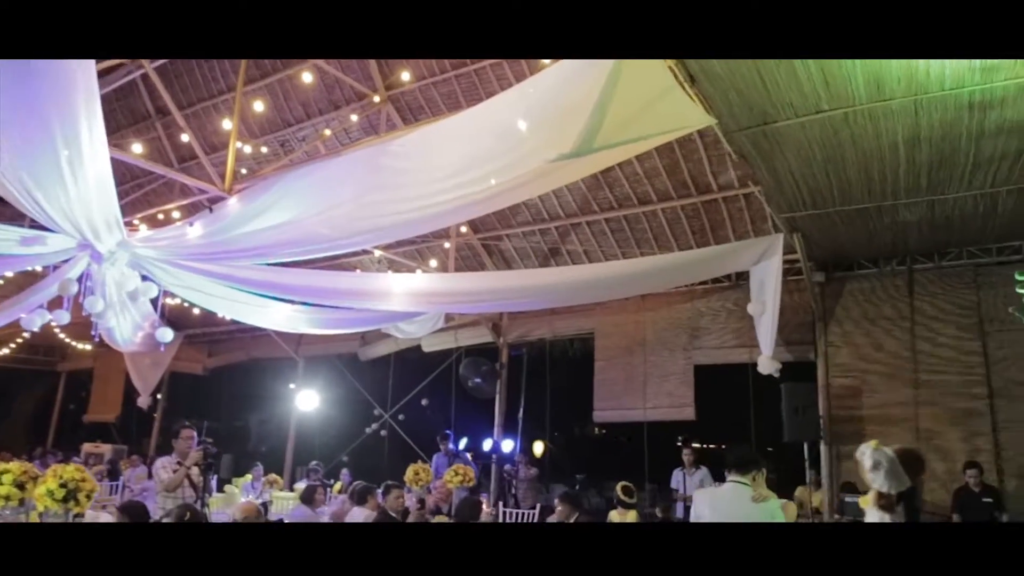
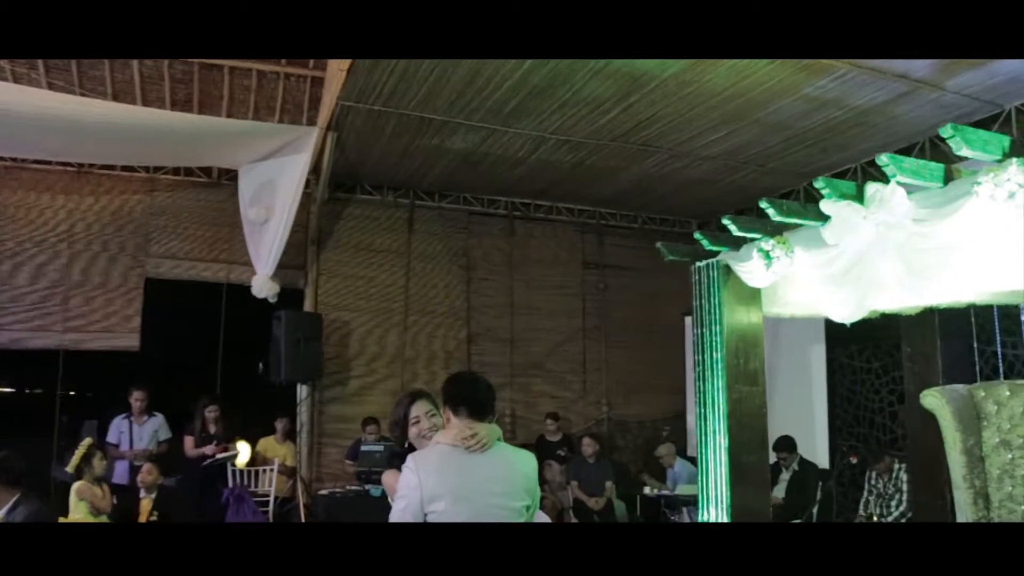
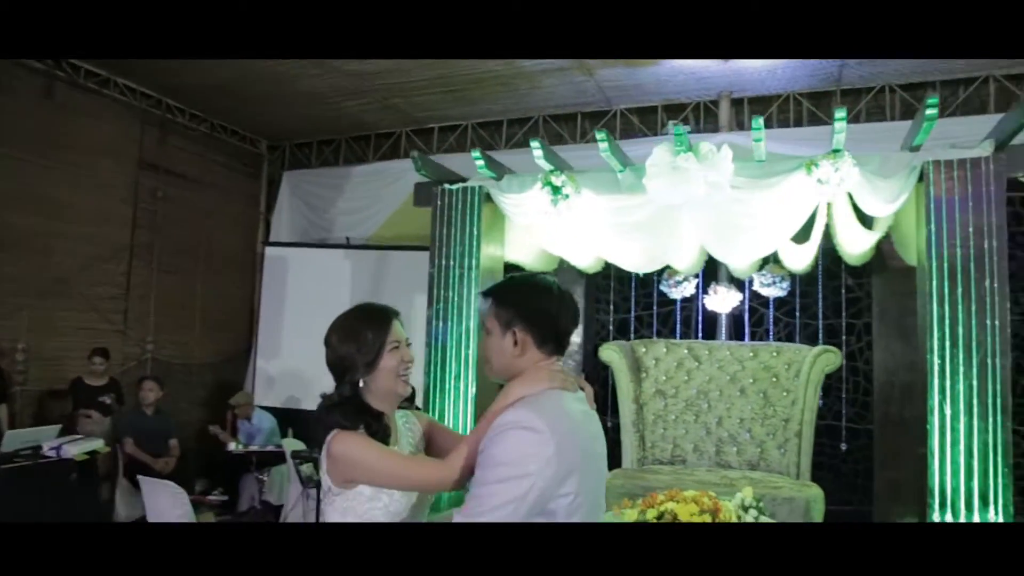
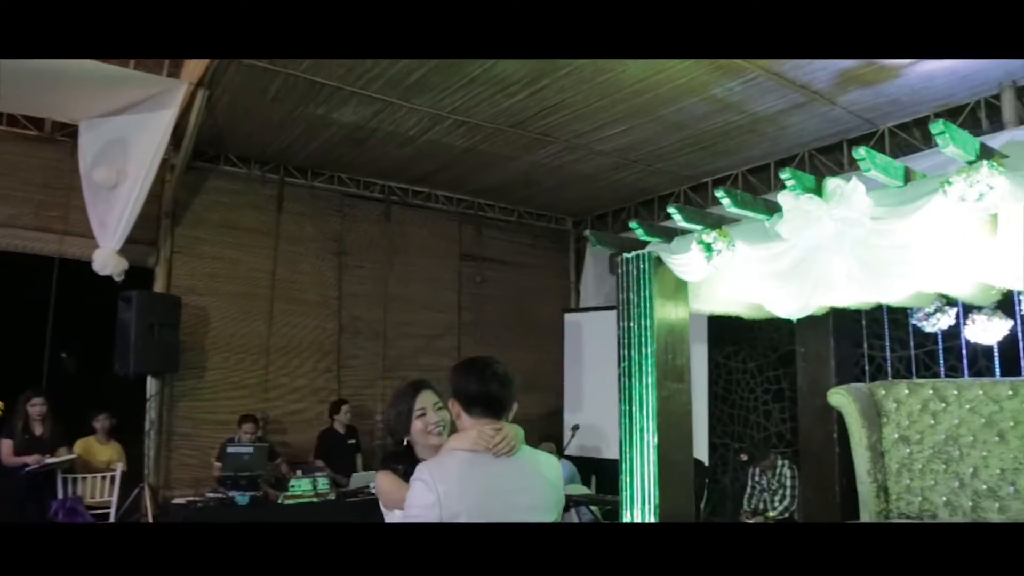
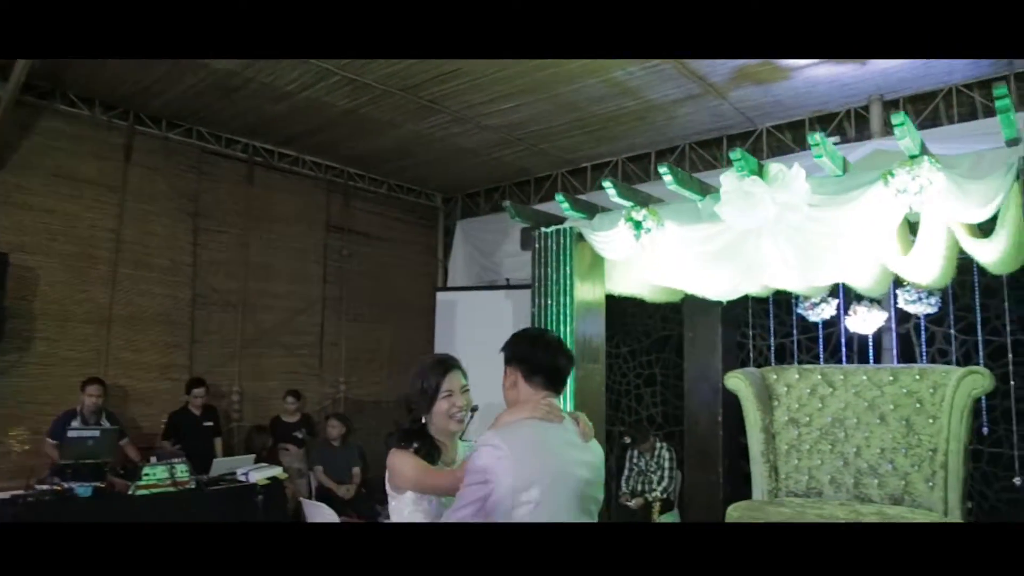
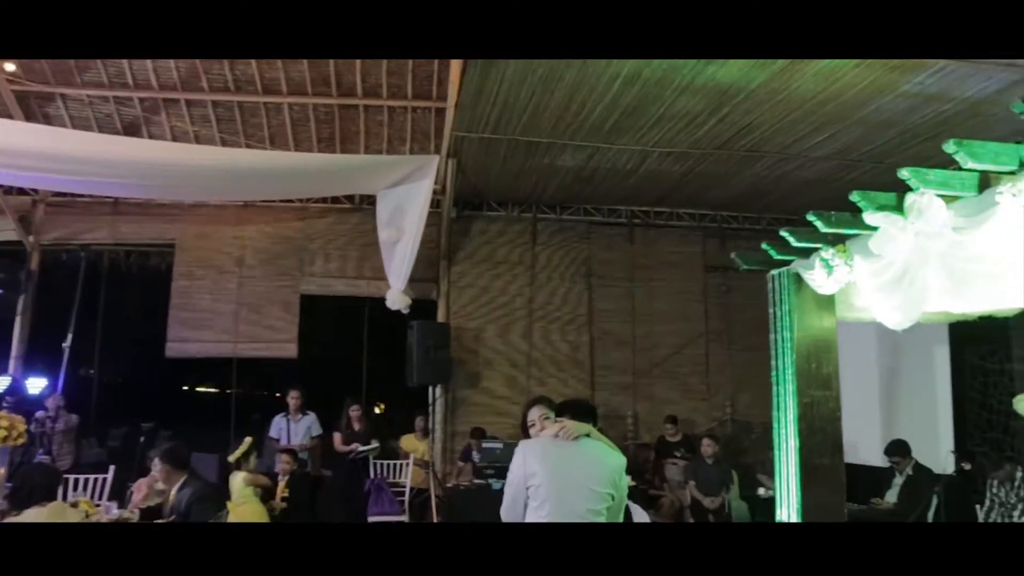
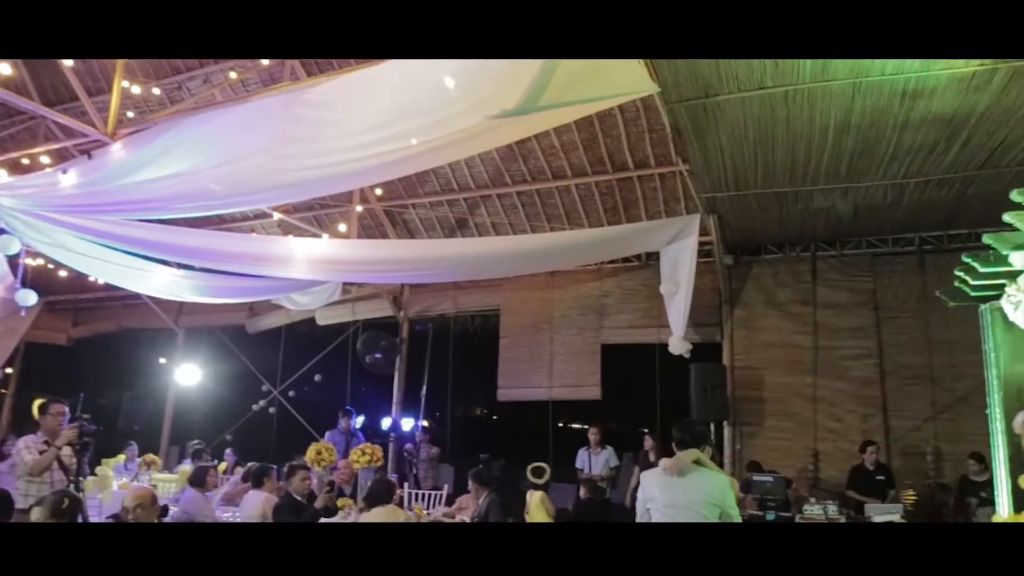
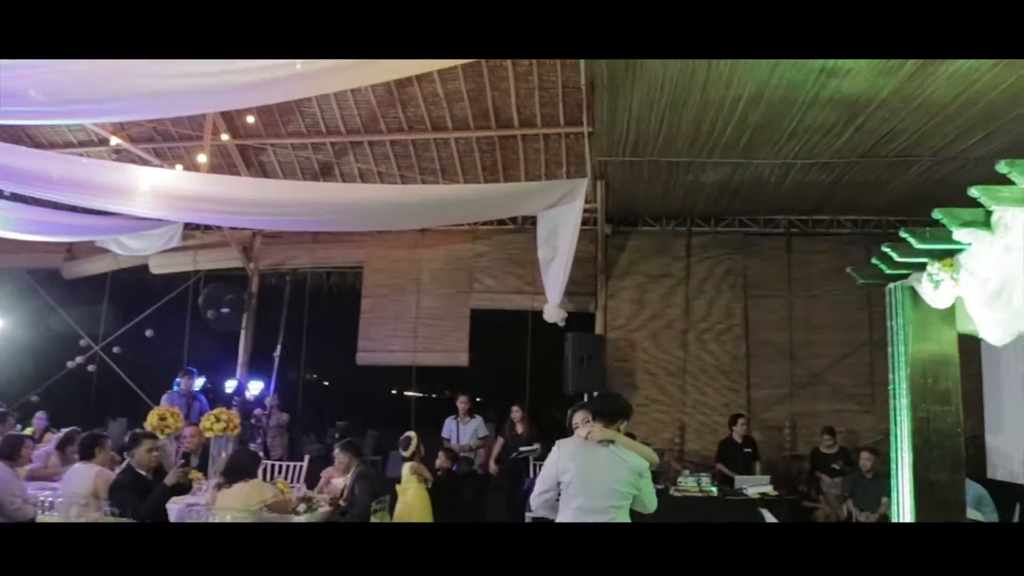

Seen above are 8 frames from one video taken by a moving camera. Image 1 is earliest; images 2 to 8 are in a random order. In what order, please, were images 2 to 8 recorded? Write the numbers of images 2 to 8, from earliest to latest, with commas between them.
7, 8, 6, 2, 4, 5, 3
